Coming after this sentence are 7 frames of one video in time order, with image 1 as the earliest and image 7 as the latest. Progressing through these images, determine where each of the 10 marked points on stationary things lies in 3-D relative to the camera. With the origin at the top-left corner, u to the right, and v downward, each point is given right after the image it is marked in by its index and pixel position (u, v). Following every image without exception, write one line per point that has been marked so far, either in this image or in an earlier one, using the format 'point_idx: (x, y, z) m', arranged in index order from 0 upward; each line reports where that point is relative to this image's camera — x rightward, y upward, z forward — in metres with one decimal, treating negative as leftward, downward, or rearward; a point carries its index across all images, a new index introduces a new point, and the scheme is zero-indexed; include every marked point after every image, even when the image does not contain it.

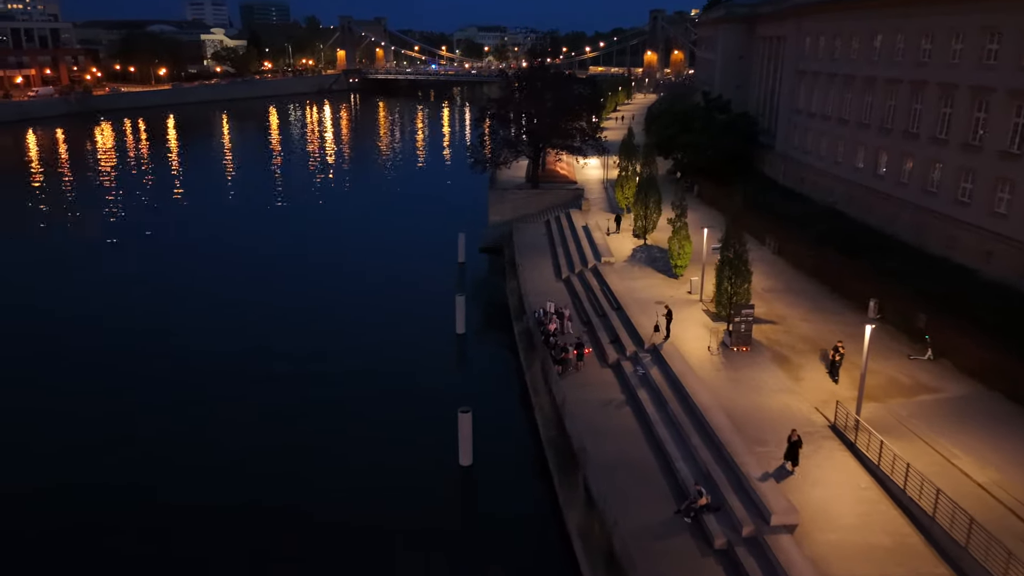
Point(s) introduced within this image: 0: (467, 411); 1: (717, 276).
0: (-1.0, -2.7, +16.2) m
1: (+5.4, +0.3, +19.5) m
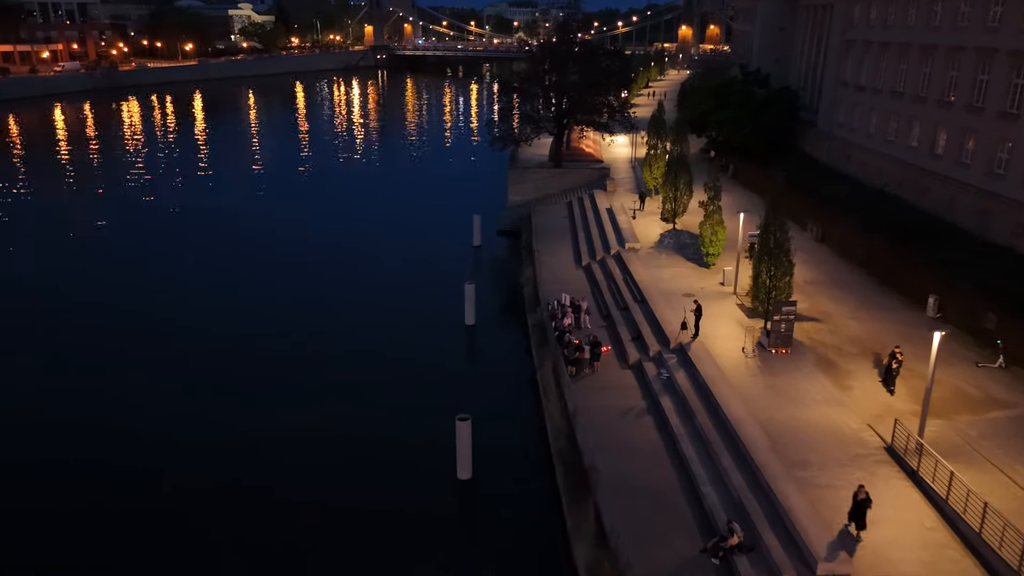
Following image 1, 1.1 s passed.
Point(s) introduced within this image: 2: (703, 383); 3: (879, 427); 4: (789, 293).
0: (-0.9, -2.5, +14.4) m
1: (+5.7, +0.5, +17.3) m
2: (+3.8, -1.9, +14.8) m
3: (+6.6, -2.5, +13.4) m
4: (+6.3, -0.1, +17.0) m
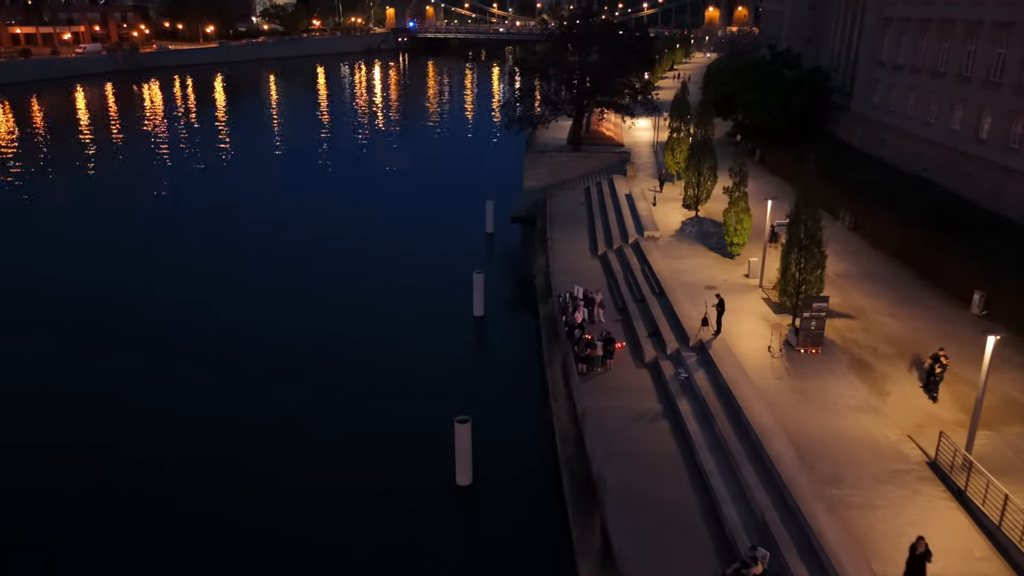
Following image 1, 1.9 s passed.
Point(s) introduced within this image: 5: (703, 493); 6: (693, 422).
0: (-0.9, -2.4, +13.3) m
1: (+5.8, +0.6, +16.0) m
2: (+3.9, -1.8, +13.6) m
3: (+6.6, -2.5, +12.1) m
4: (+6.5, 0.0, +15.7) m
5: (+3.0, -3.2, +11.6) m
6: (+3.2, -2.4, +13.0) m
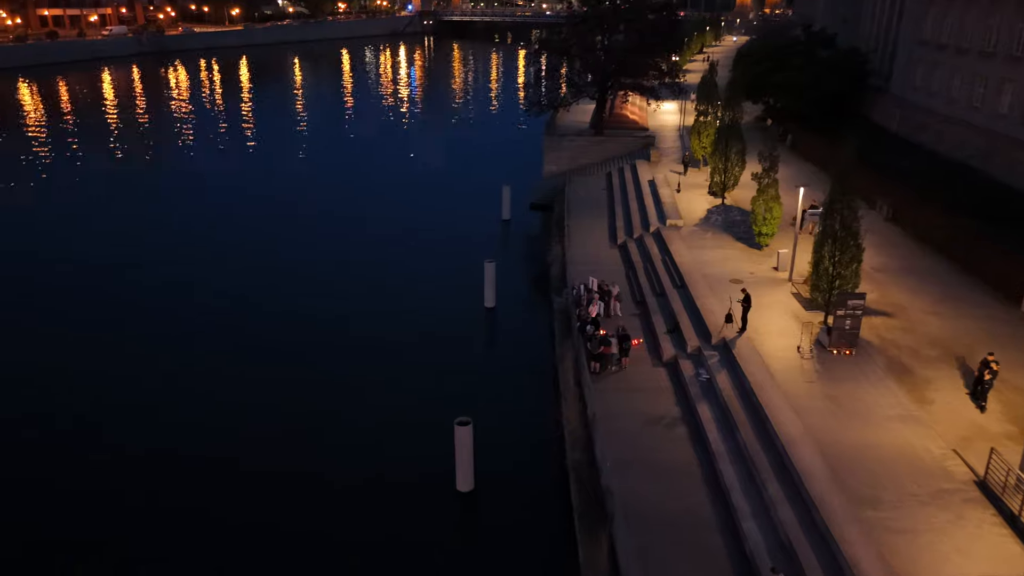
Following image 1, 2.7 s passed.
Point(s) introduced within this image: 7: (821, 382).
0: (-0.8, -2.2, +12.4) m
1: (+6.0, +0.7, +14.8) m
2: (+4.0, -1.7, +12.5) m
3: (+6.7, -2.4, +10.9) m
4: (+6.7, +0.1, +14.5) m
5: (+3.0, -3.1, +10.5) m
6: (+3.2, -2.3, +12.0) m
7: (+5.3, -1.6, +12.8) m
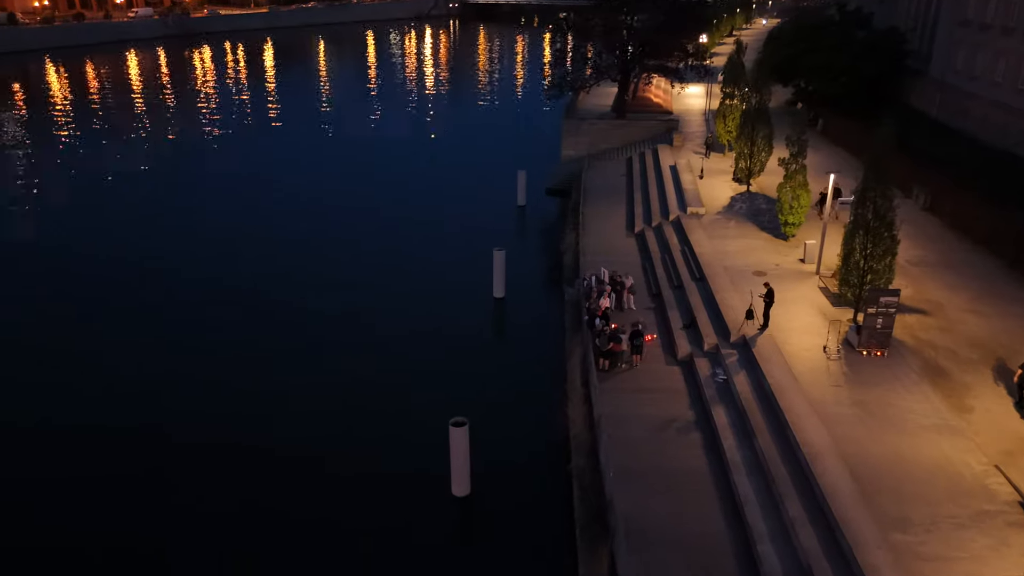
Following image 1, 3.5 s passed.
0: (-0.8, -2.1, +11.6) m
1: (+6.1, +0.8, +13.7) m
2: (+4.0, -1.7, +11.5) m
3: (+6.6, -2.4, +9.8) m
4: (+6.8, +0.2, +13.4) m
5: (+2.9, -3.1, +9.6) m
6: (+3.2, -2.2, +11.0) m
7: (+5.3, -1.6, +11.8) m
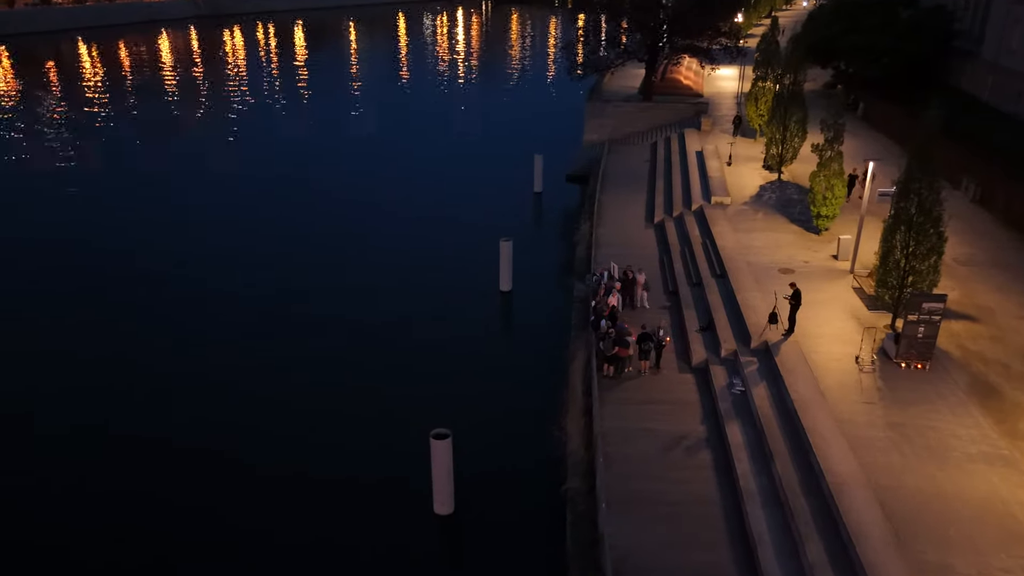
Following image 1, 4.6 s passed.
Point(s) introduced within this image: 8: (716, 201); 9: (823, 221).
0: (-0.9, -2.0, +10.4) m
1: (+6.1, +0.8, +12.2) m
2: (+3.8, -1.7, +10.2) m
3: (+6.4, -2.5, +8.4) m
4: (+6.7, +0.1, +11.9) m
5: (+2.6, -3.1, +8.3) m
6: (+3.0, -2.2, +9.7) m
7: (+5.2, -1.6, +10.4) m
8: (+5.2, +2.2, +18.8) m
9: (+7.0, +1.5, +16.7) m
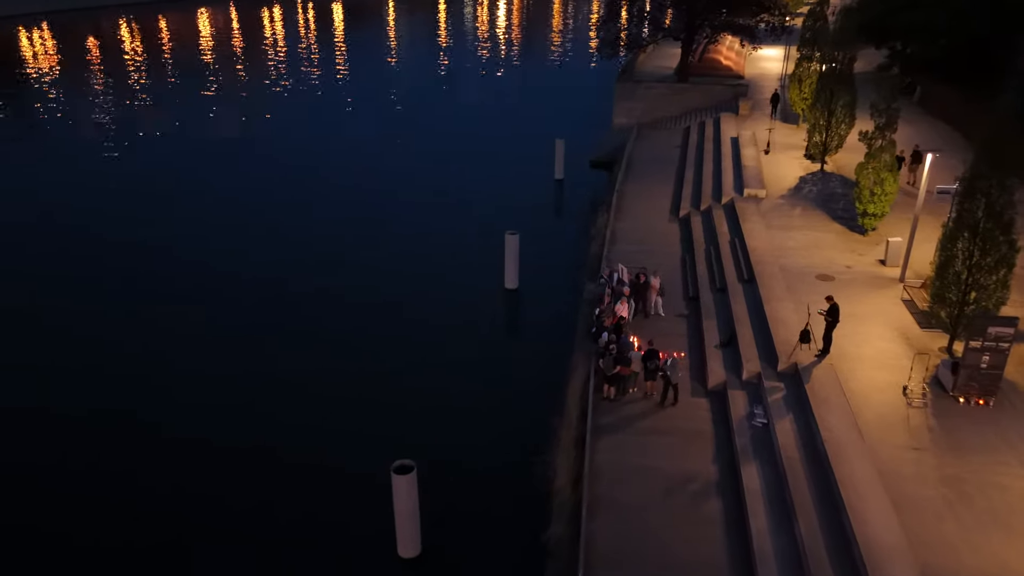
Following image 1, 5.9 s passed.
0: (-1.2, -2.1, +9.0) m
1: (+6.0, +0.6, +10.3) m
2: (+3.5, -1.9, +8.5) m
3: (+5.9, -2.8, +6.6) m
4: (+6.6, -0.1, +10.0) m
5: (+2.2, -3.3, +6.7) m
6: (+2.7, -2.4, +8.1) m
7: (+4.9, -1.9, +8.6) m
8: (+5.4, +2.2, +16.9) m
9: (+7.1, +1.4, +14.7) m
